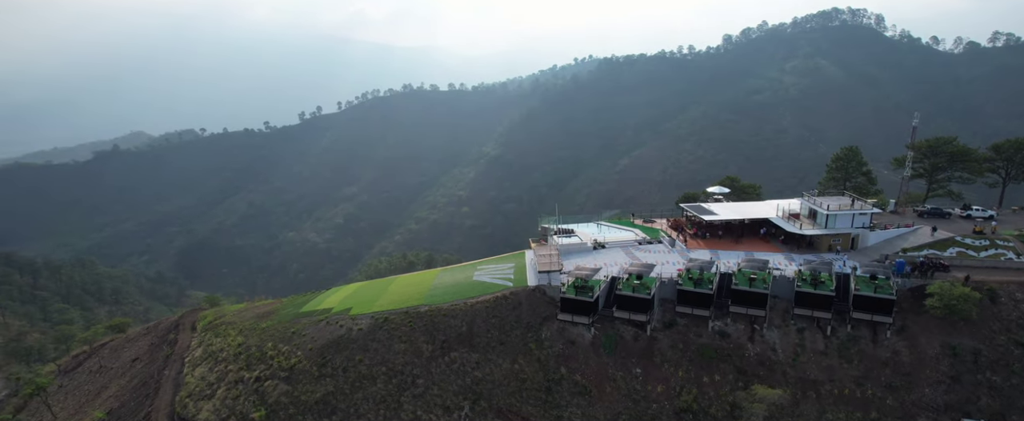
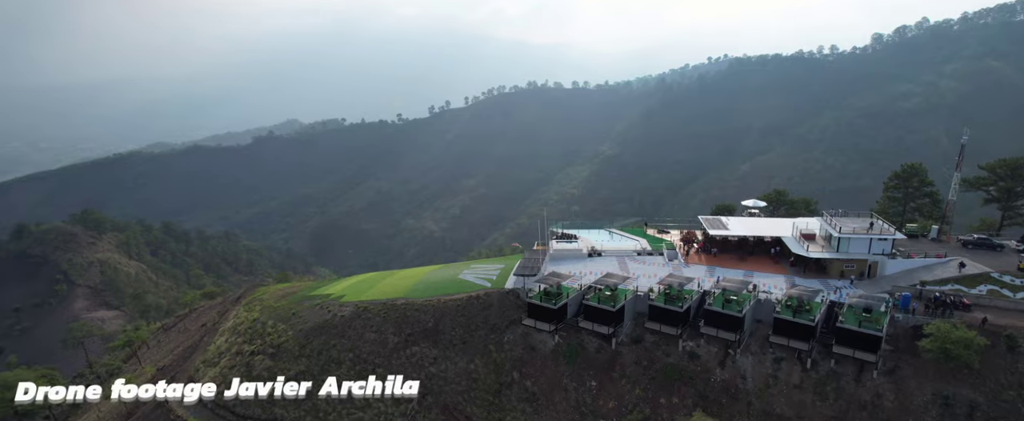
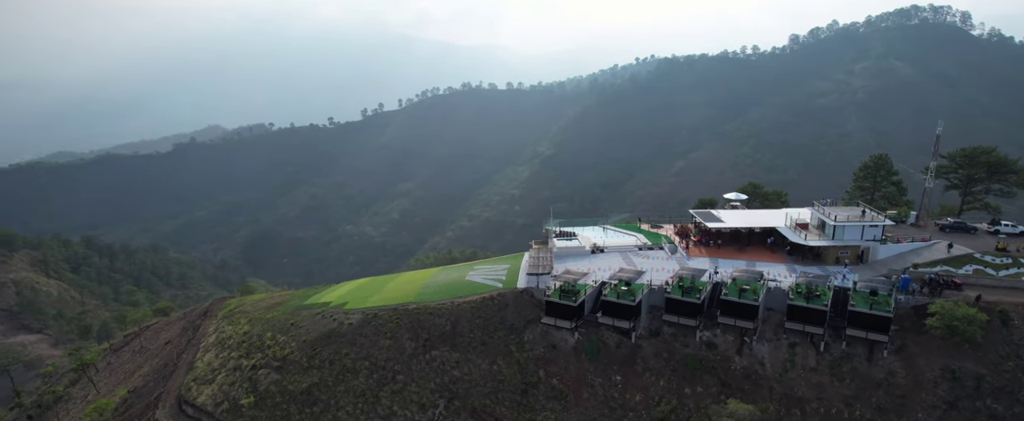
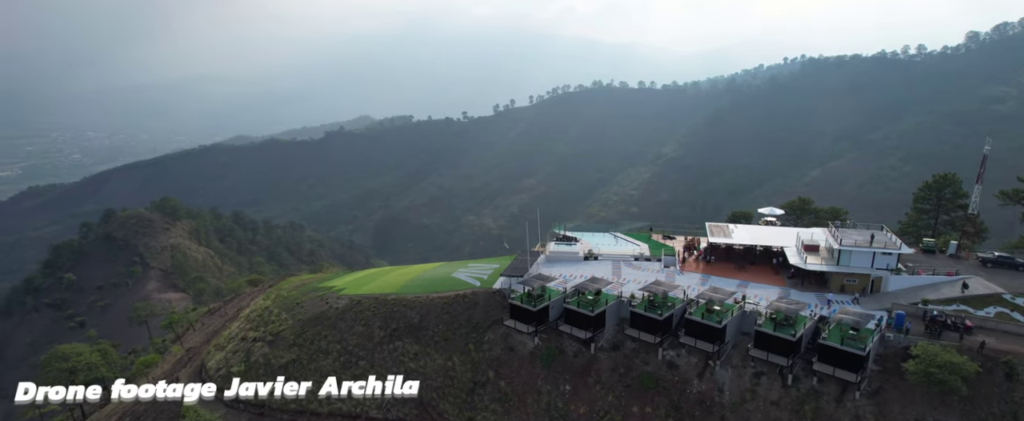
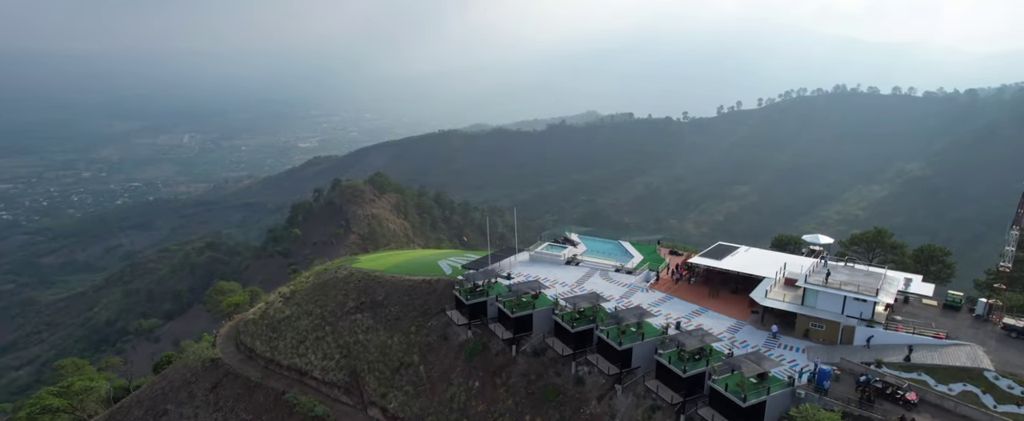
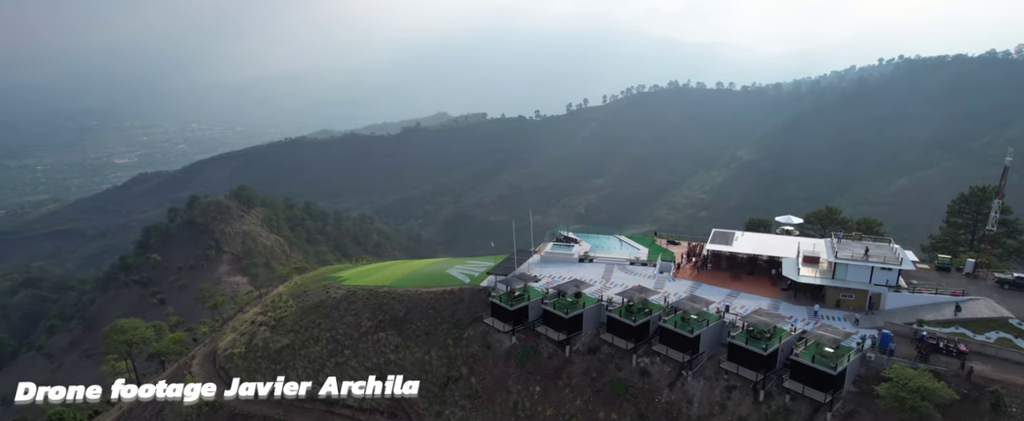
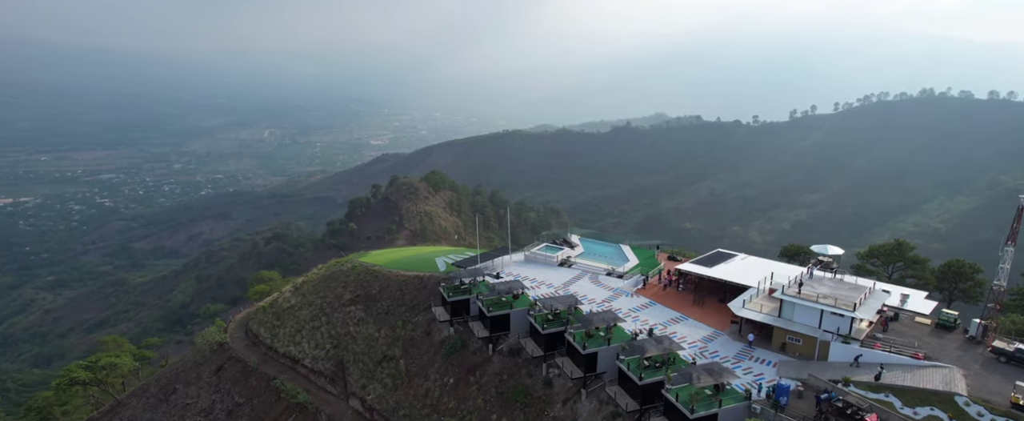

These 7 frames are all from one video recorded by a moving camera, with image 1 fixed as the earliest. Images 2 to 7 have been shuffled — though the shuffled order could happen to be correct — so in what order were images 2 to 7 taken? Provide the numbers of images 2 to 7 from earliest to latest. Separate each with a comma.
3, 2, 4, 6, 5, 7
